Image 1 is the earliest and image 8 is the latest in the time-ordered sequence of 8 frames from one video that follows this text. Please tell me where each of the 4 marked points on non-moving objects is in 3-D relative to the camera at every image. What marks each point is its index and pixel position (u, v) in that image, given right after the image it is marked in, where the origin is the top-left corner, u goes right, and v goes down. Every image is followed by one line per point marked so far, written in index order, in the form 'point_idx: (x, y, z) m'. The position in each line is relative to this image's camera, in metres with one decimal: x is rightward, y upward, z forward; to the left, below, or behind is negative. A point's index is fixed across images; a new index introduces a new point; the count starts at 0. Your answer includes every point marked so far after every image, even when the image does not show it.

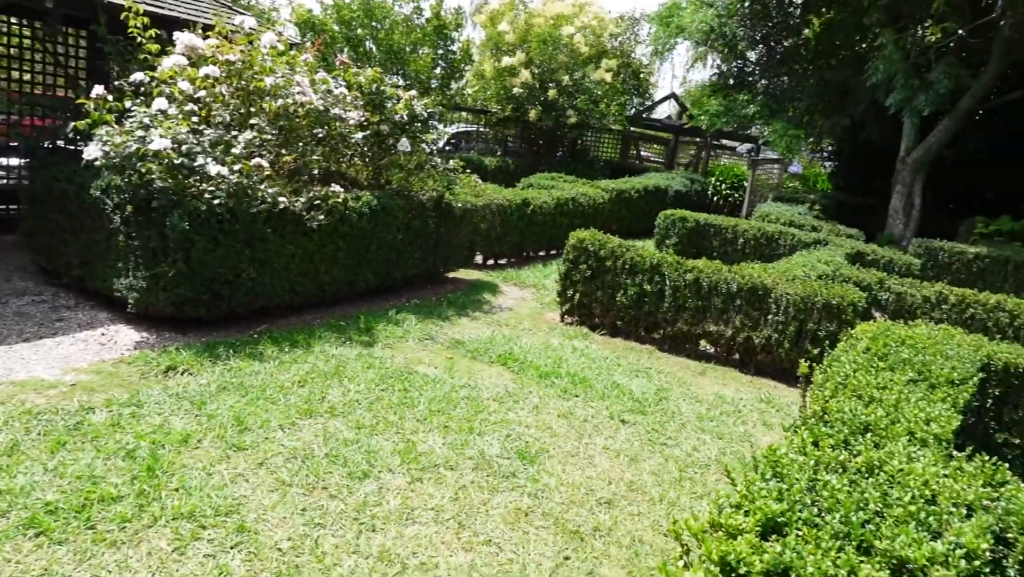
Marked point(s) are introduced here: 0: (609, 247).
0: (+1.0, +0.4, +7.2) m
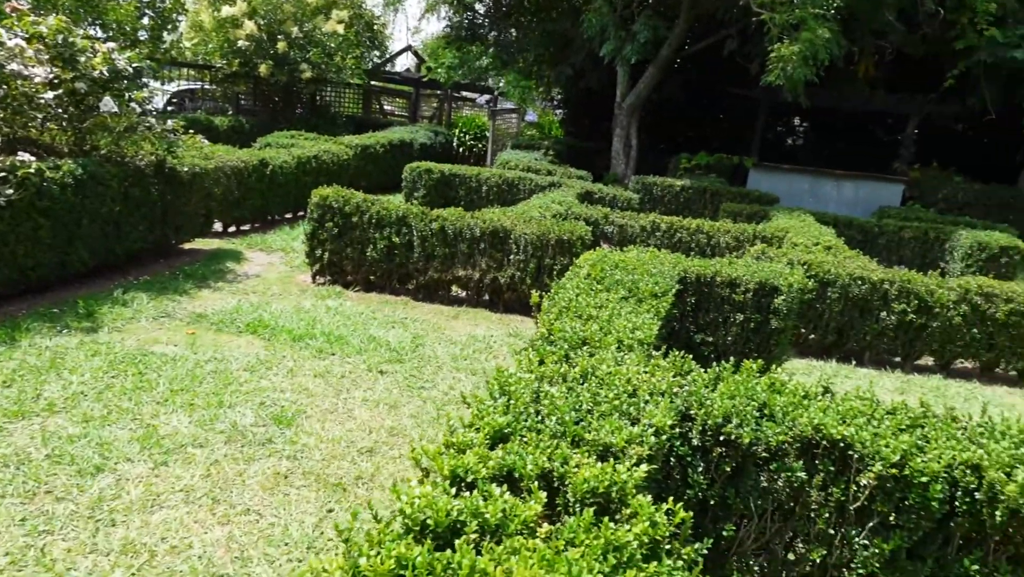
0: (-1.6, +0.8, +7.1) m
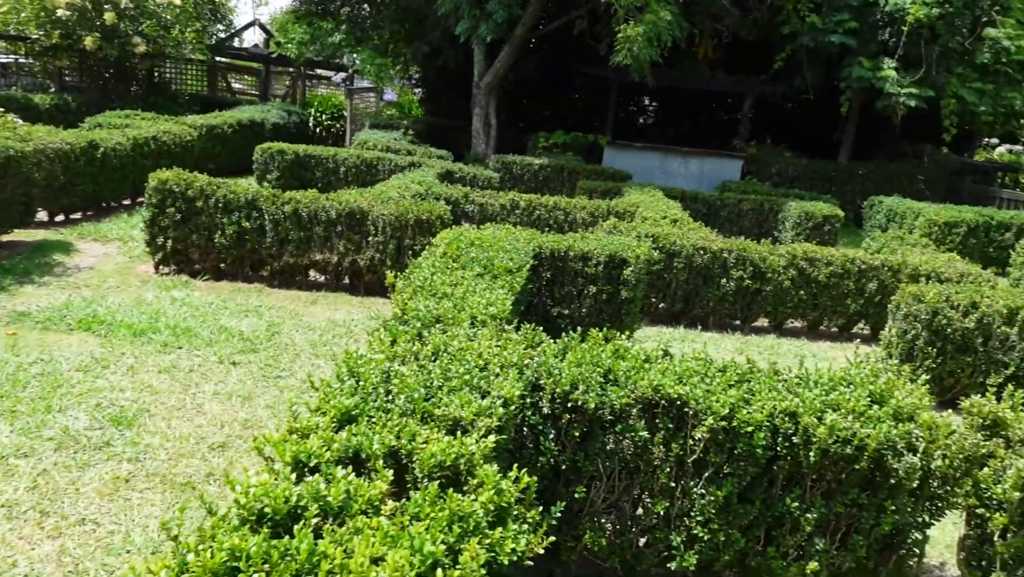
0: (-2.9, +0.9, +6.7) m
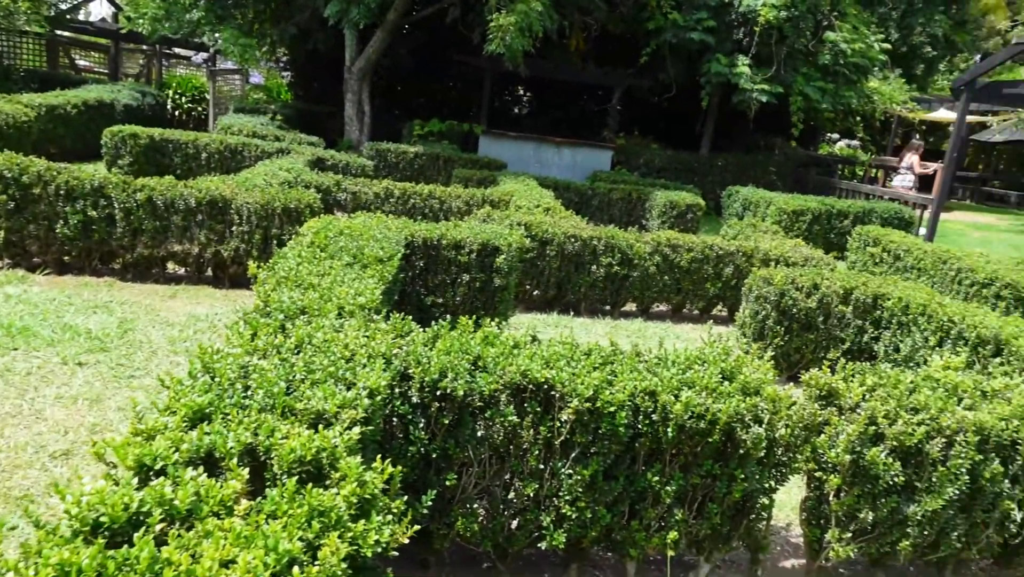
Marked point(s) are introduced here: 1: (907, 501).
0: (-4.0, +1.0, +6.1) m
1: (+1.6, -0.8, +2.9) m
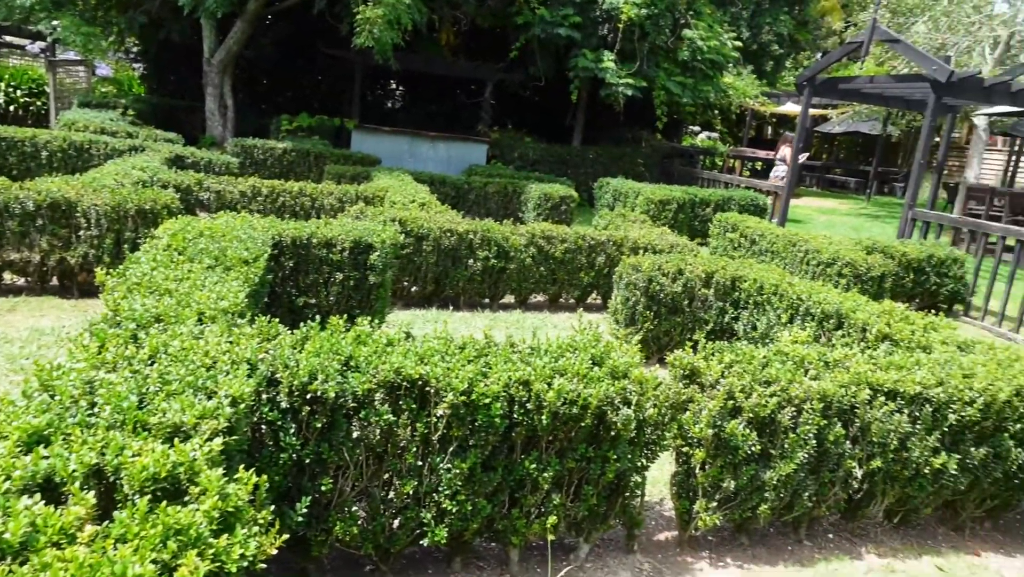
0: (-5.0, +0.8, +5.4) m
1: (+1.1, -0.8, +3.1) m
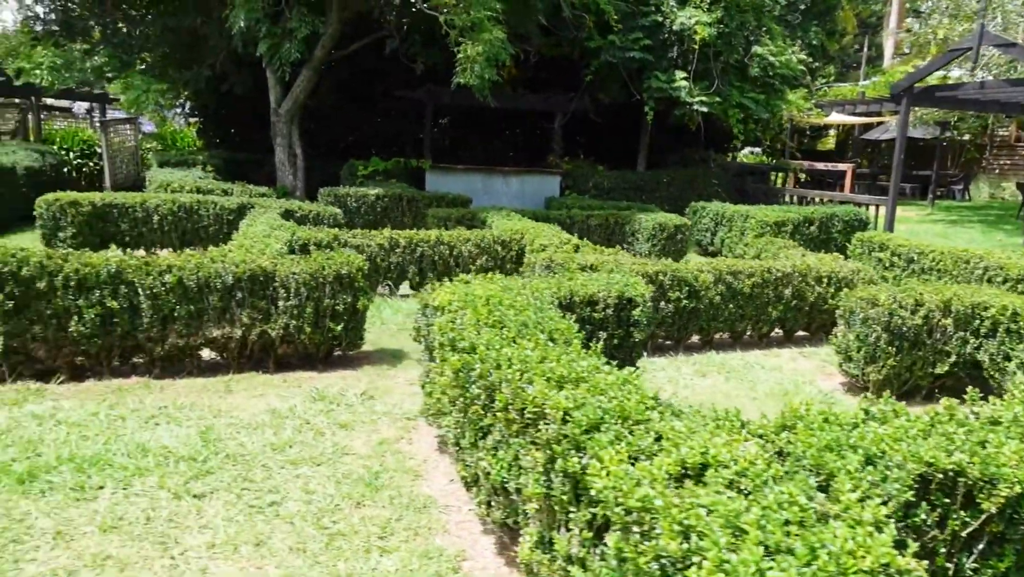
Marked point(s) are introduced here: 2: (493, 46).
0: (-3.4, +0.2, +5.1) m
1: (+2.8, -0.9, +2.7) m
2: (-0.2, +3.5, +10.6) m
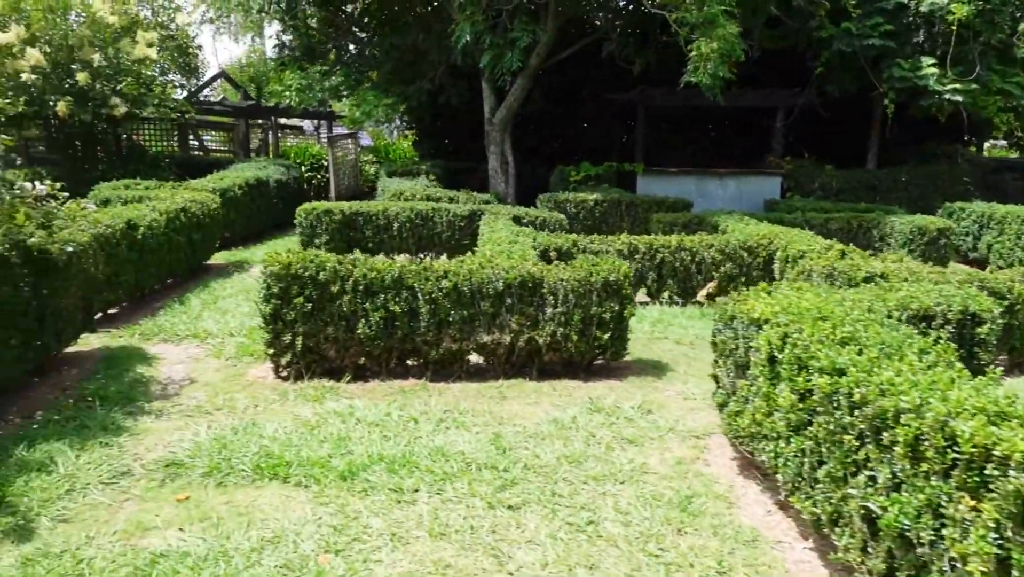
0: (-1.4, +0.2, +5.4) m
1: (+4.0, -1.0, +1.6) m
2: (+3.0, +3.4, +10.1) m
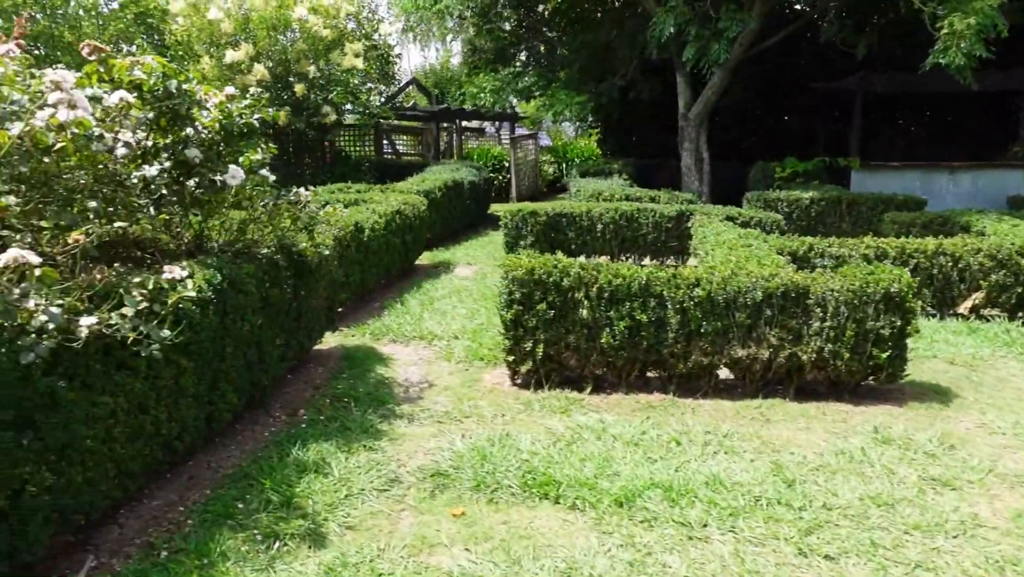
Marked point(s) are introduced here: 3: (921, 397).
0: (+0.4, +0.1, +5.2) m
1: (+4.9, -1.1, +0.3) m
2: (+5.8, +3.3, +8.8) m
3: (+2.8, -0.8, +5.1) m
